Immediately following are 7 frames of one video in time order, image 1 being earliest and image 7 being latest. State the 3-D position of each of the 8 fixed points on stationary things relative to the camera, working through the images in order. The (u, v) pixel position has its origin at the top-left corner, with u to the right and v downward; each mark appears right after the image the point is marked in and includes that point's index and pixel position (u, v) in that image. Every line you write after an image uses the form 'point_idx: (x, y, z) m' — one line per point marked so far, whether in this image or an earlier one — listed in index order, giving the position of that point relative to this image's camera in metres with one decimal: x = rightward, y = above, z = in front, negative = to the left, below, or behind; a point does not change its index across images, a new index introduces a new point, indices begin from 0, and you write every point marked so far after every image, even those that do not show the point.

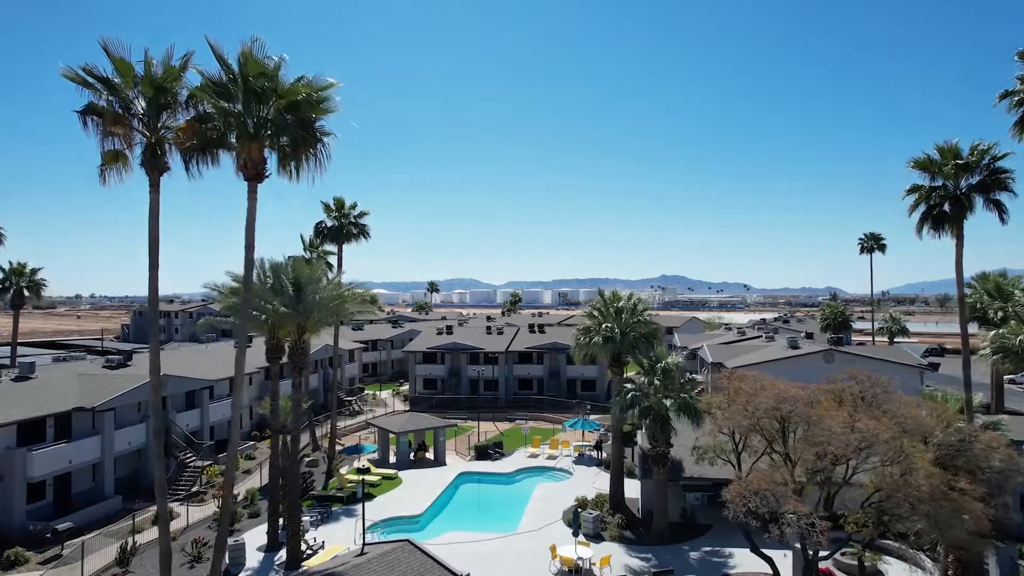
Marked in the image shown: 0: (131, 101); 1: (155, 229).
0: (-10.3, +5.1, +16.7) m
1: (-9.7, +1.6, +16.9) m
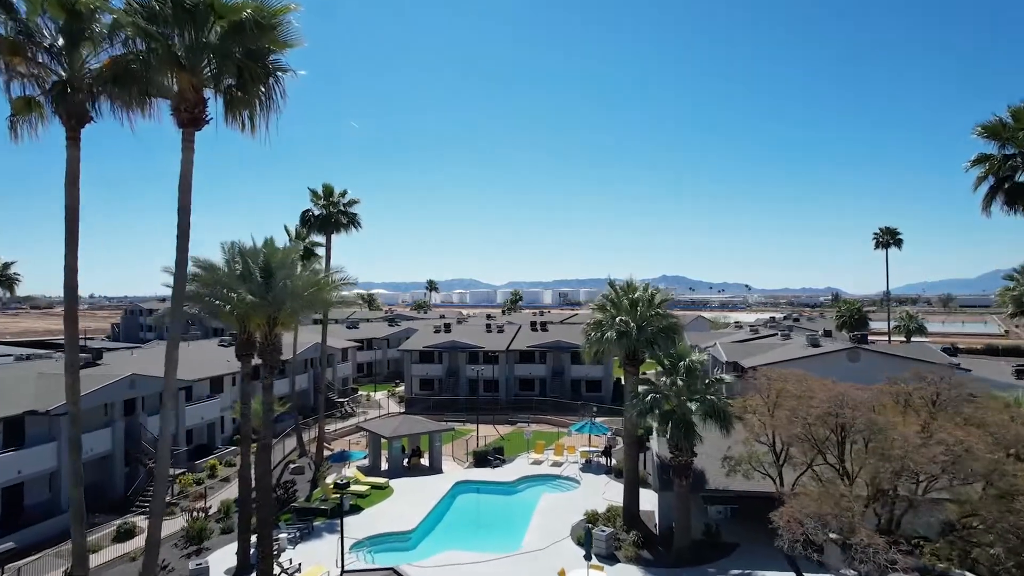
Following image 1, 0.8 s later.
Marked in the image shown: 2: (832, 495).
0: (-10.2, +5.6, +13.5) m
1: (-9.6, +2.1, +13.7) m
2: (+8.0, -5.2, +15.6) m
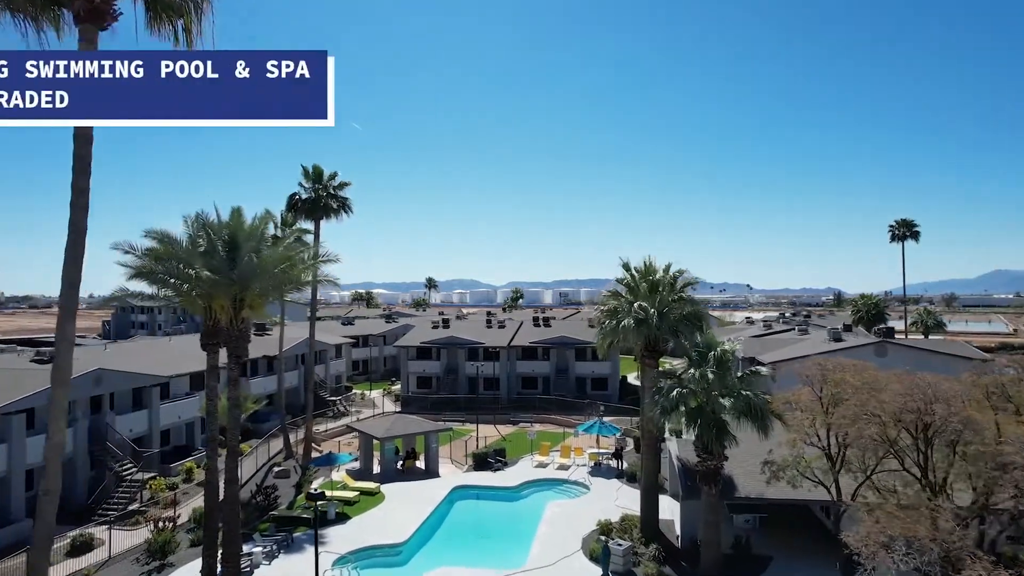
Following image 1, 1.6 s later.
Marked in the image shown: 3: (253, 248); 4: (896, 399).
0: (-10.1, +6.3, +10.4) m
1: (-9.5, +2.8, +10.6) m
2: (+8.1, -4.5, +12.5) m
3: (-8.0, +1.2, +19.3) m
4: (+8.5, -2.5, +14.0) m
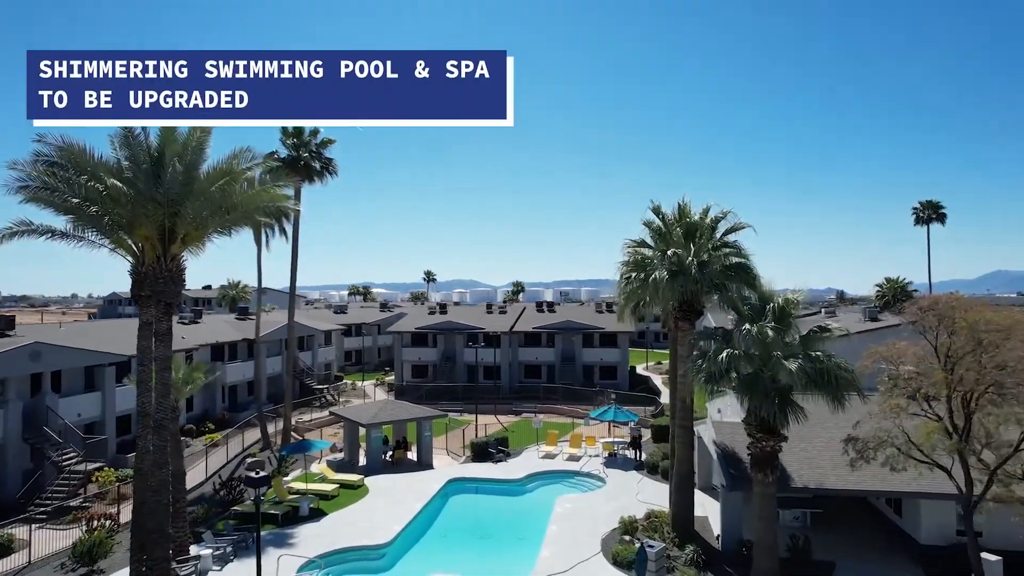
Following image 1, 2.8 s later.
0: (-9.9, +8.0, +6.1) m
1: (-9.3, +4.5, +6.3) m
2: (+8.3, -2.8, +8.2) m
3: (-7.8, +2.9, +15.0) m
4: (+8.7, -0.8, +9.7) m
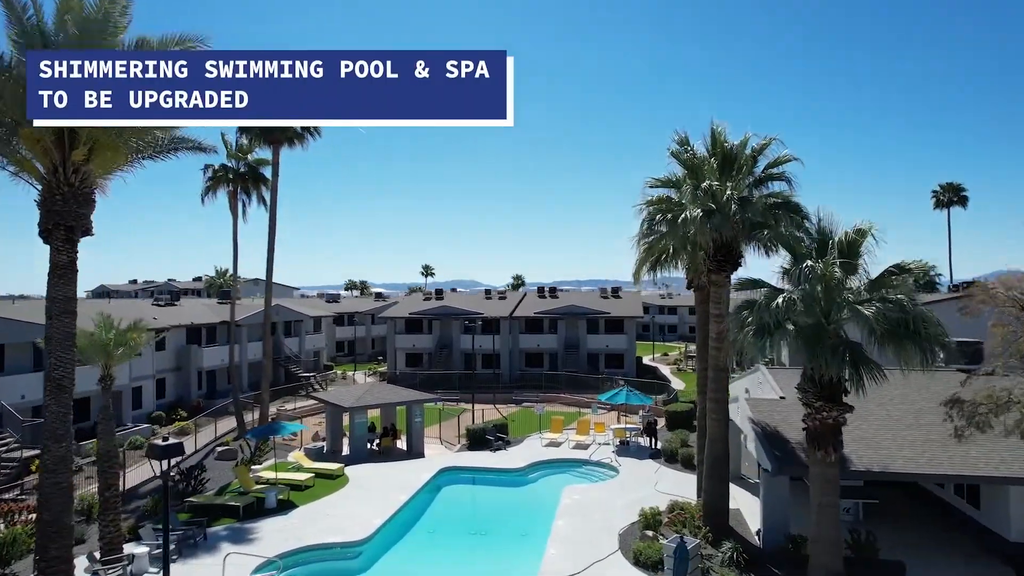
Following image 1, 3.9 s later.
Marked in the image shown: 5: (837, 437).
0: (-9.9, +9.5, +2.8) m
1: (-9.3, +6.0, +3.0) m
2: (+8.3, -1.3, +4.9) m
3: (-7.8, +4.4, +11.6) m
4: (+8.7, +0.7, +6.4) m
5: (+7.2, -3.3, +13.9) m
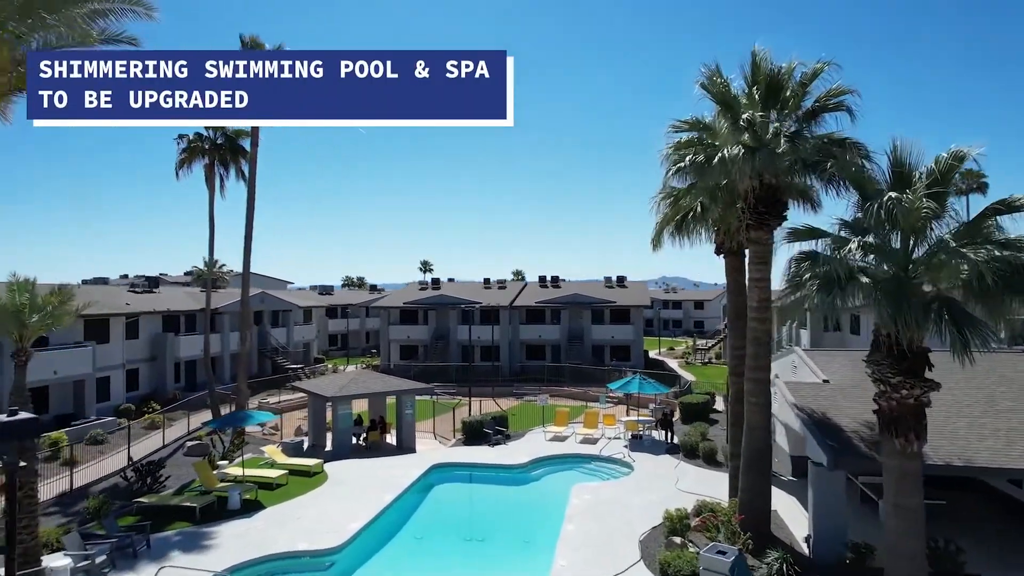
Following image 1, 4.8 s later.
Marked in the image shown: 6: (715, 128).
0: (-9.9, +10.4, 0.0) m
1: (-9.3, +6.9, +0.2) m
2: (+8.3, -0.3, +2.1) m
3: (-7.8, +5.3, +8.9) m
4: (+8.7, +1.6, +3.6) m
5: (+7.3, -2.4, +11.1) m
6: (+4.6, +3.6, +14.2) m
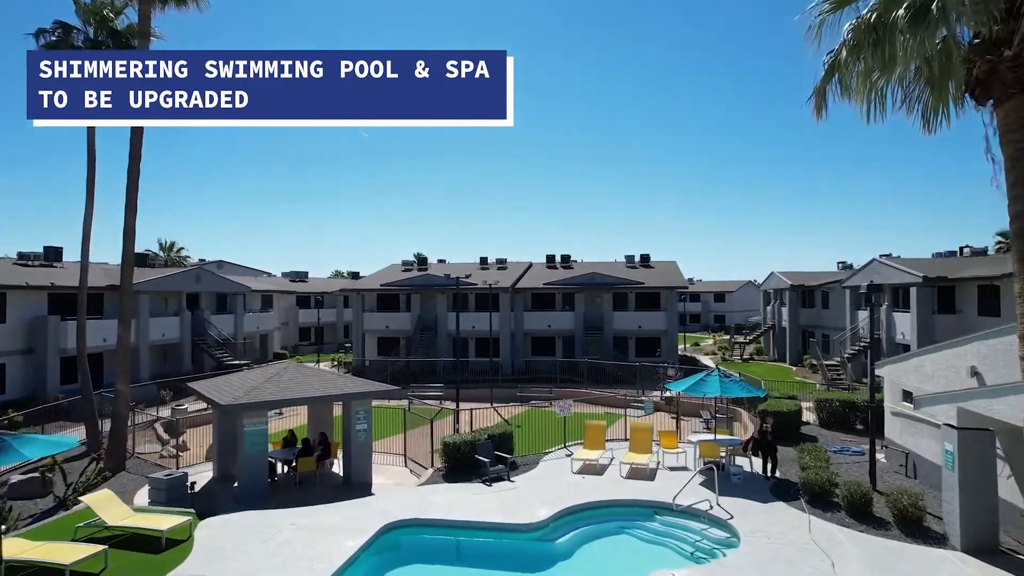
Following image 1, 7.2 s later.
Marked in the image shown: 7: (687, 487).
0: (-9.7, +11.9, -9.5) m
1: (-9.1, +8.4, -9.3) m
2: (+8.5, +1.1, -7.3) m
3: (-7.6, +6.8, -0.6) m
4: (+8.9, +3.1, -5.8) m
5: (+7.5, -0.9, +1.6) m
6: (+4.8, +5.1, +4.7) m
7: (+4.2, -4.9, +15.3) m
